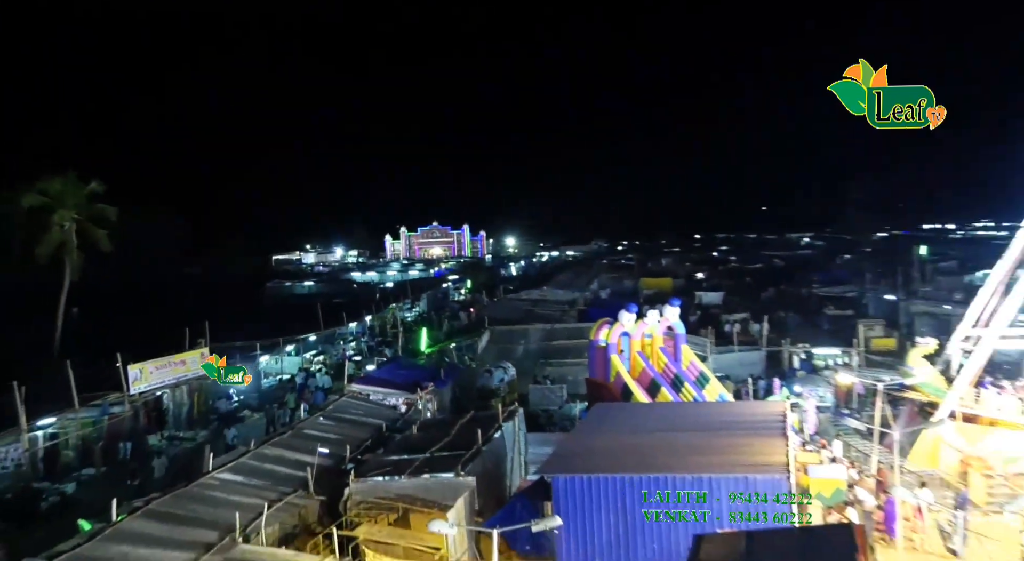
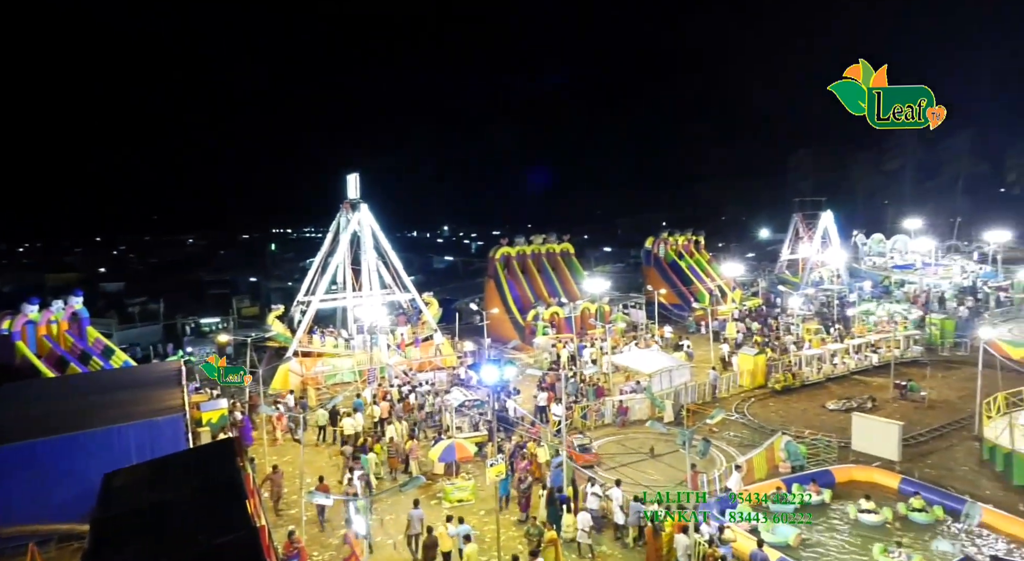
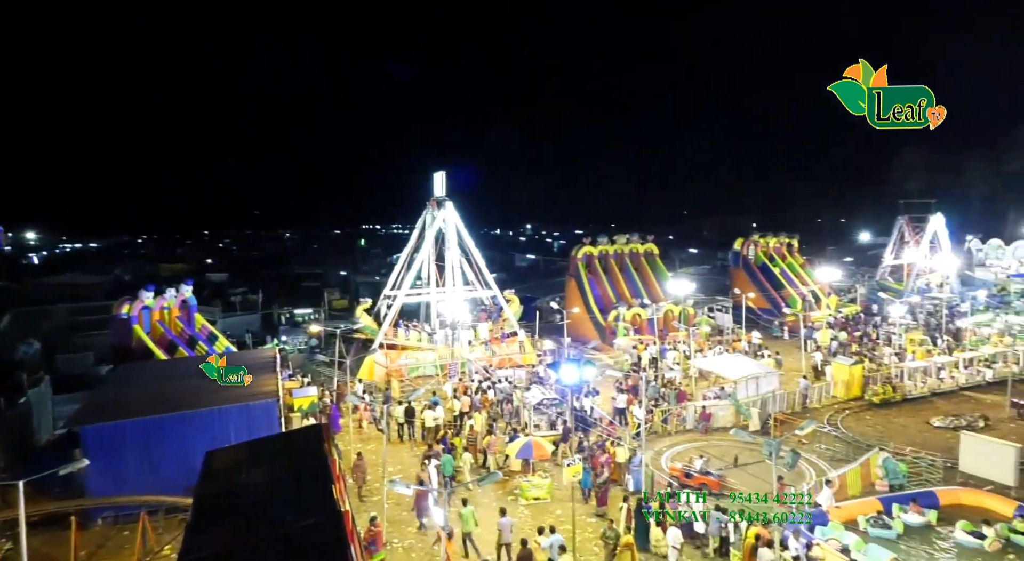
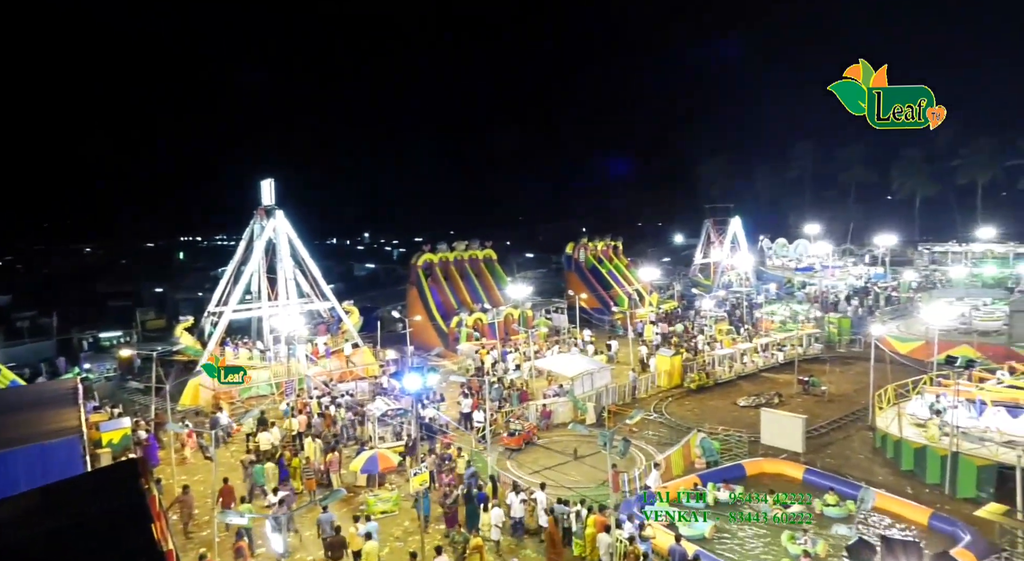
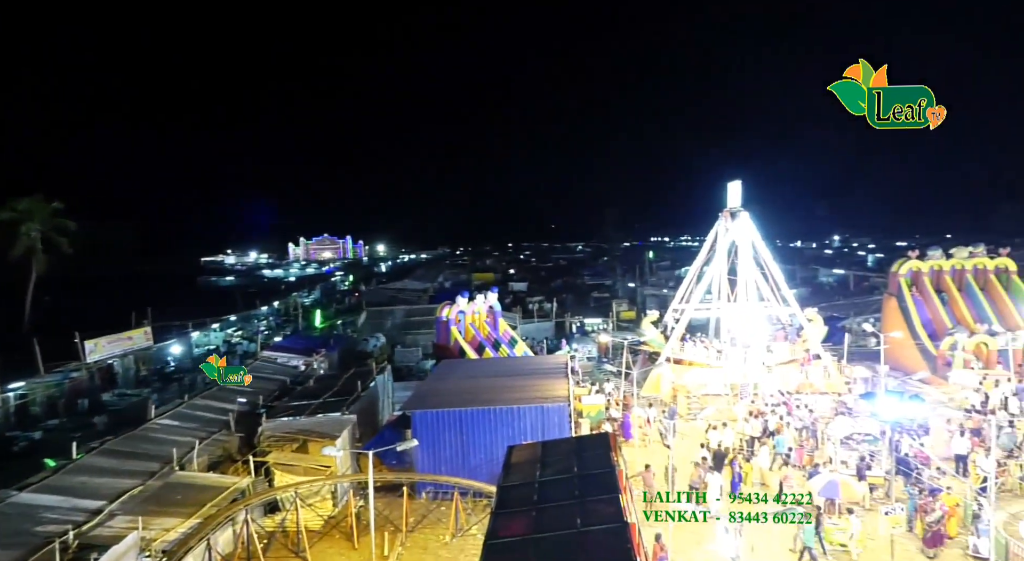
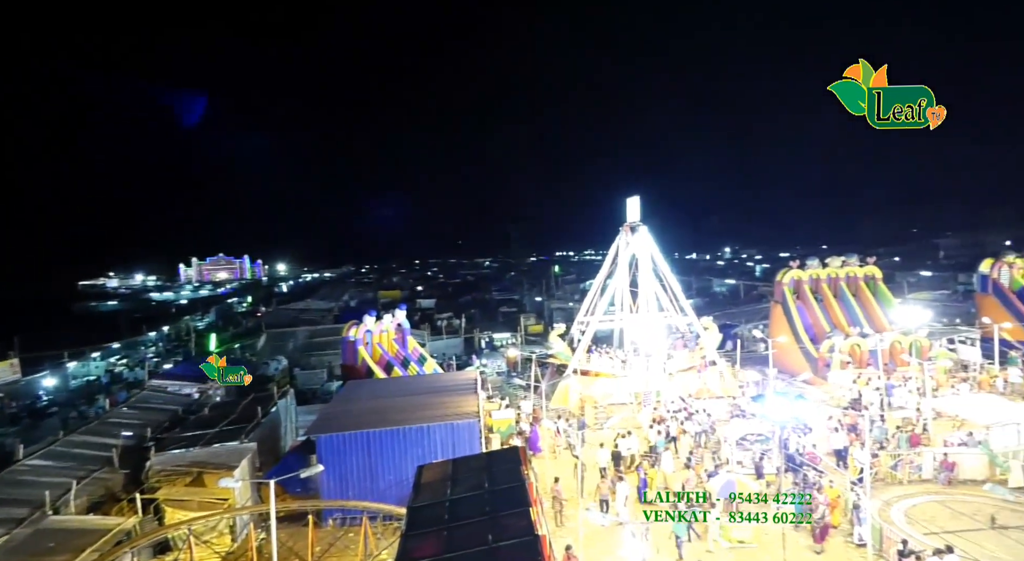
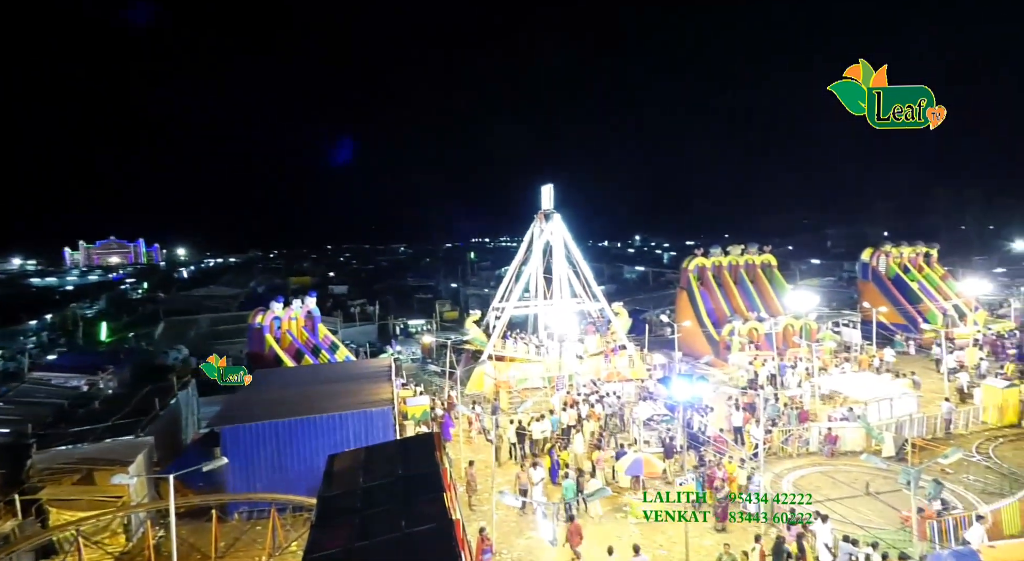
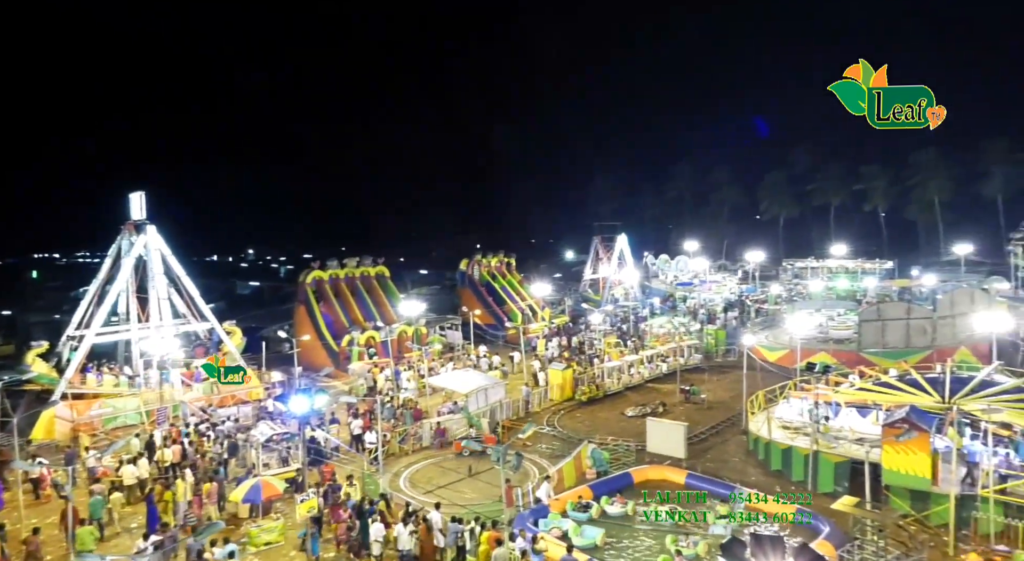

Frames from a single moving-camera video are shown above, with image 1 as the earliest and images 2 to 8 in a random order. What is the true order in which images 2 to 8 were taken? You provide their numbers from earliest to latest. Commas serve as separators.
5, 6, 7, 3, 2, 4, 8
